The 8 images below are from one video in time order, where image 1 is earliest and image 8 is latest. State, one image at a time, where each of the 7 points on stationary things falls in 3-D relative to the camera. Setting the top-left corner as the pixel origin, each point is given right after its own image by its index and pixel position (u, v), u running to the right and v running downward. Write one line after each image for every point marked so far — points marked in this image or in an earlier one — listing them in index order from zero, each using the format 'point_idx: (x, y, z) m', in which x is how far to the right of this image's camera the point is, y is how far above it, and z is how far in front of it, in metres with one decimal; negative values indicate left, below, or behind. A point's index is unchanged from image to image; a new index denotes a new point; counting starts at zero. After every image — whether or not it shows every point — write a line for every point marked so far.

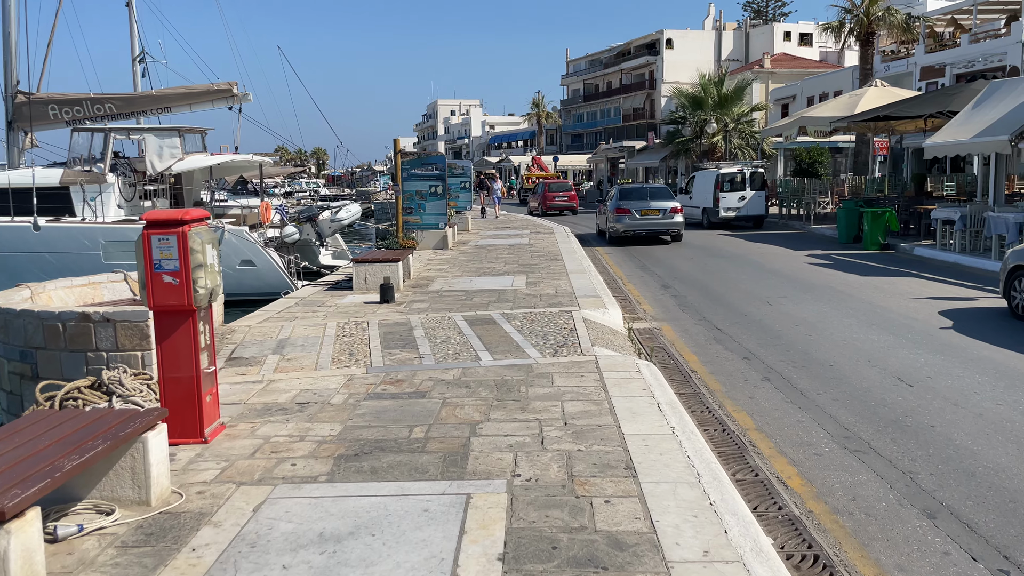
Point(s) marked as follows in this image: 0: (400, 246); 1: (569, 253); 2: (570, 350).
0: (-2.0, +0.8, +14.2) m
1: (+1.2, +0.7, +17.1) m
2: (+0.6, -0.6, +8.0) m
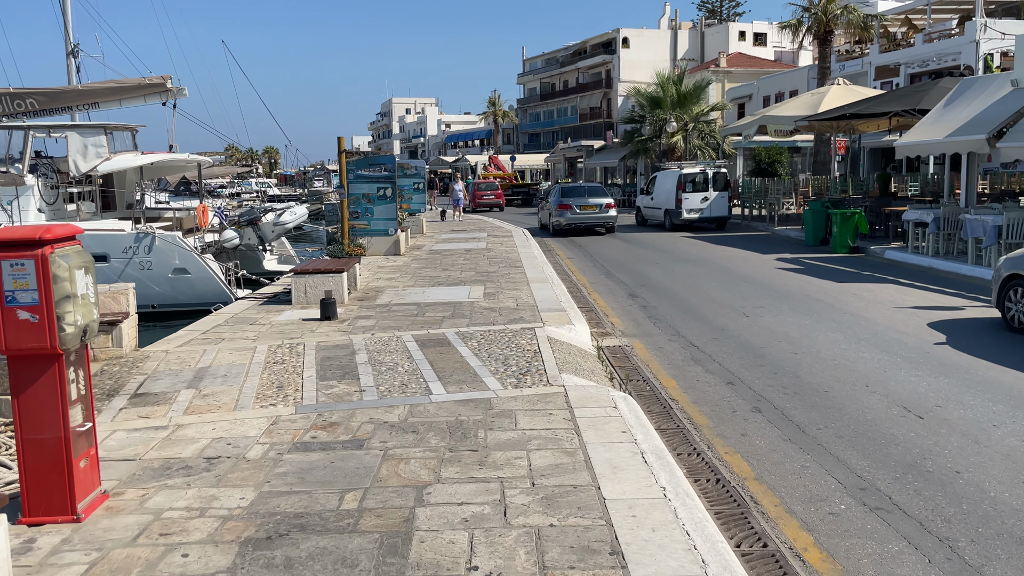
0: (-2.7, +0.6, +13.1) m
1: (+0.3, +0.6, +16.1) m
2: (+0.2, -0.8, +7.0) m
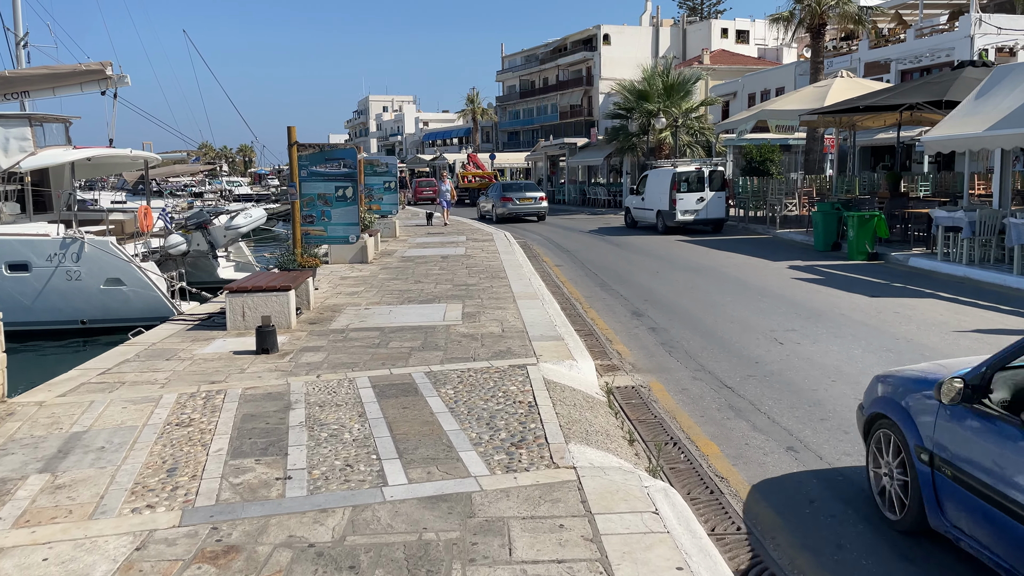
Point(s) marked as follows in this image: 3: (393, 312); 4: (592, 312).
0: (-2.9, +0.3, +11.0) m
1: (0.0, +0.3, +14.1) m
2: (+0.1, -1.0, +5.0) m
3: (-1.5, -0.3, +10.3) m
4: (+1.1, -0.3, +11.2) m
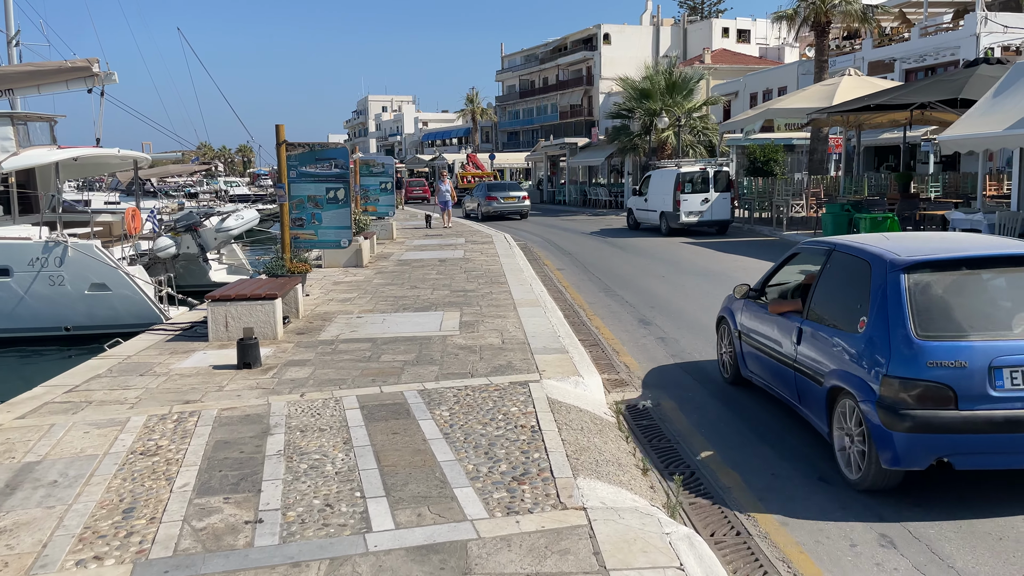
0: (-2.9, +0.2, +10.4) m
1: (0.0, +0.3, +13.6) m
2: (+0.1, -1.1, +4.5) m
3: (-1.5, -0.4, +9.7) m
4: (+1.1, -0.4, +10.7) m
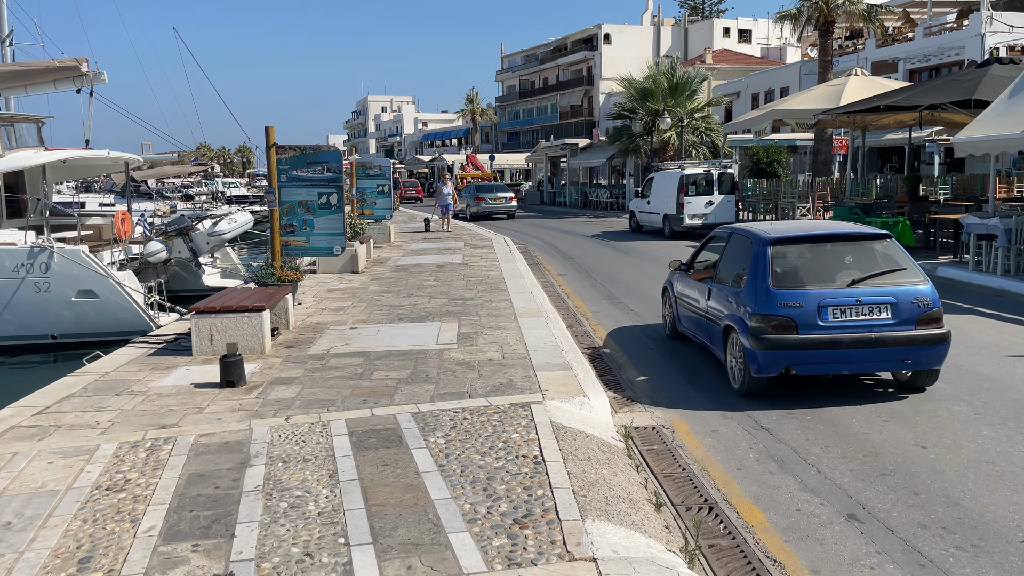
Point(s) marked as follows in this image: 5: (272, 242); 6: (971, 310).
0: (-2.9, +0.1, +10.0) m
1: (0.0, +0.1, +13.1) m
2: (+0.1, -1.2, +4.0) m
3: (-1.5, -0.5, +9.3) m
4: (+1.1, -0.5, +10.2) m
5: (-3.0, +0.6, +10.2) m
6: (+6.4, -0.3, +11.2) m
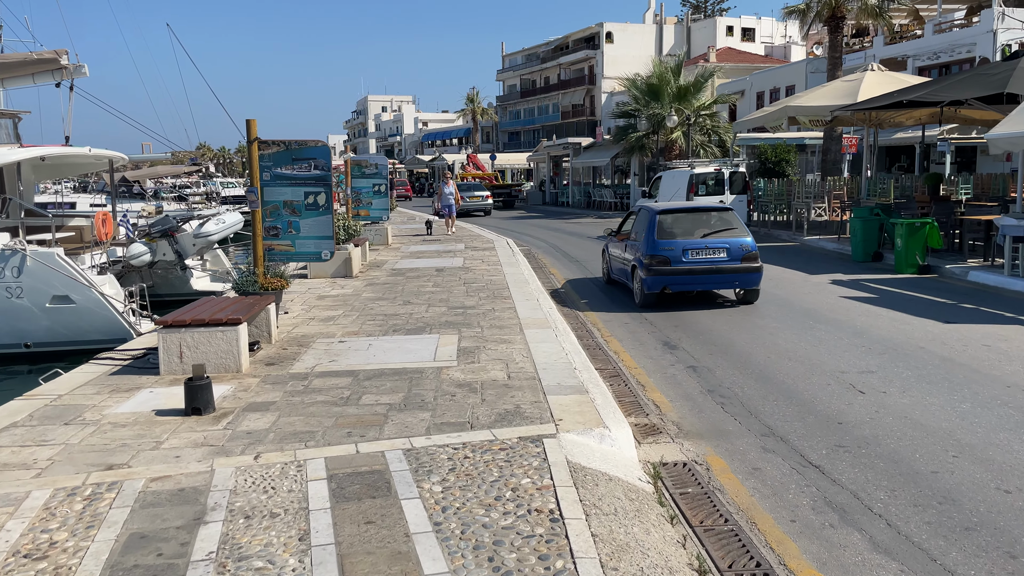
0: (-2.8, 0.0, +9.1) m
1: (+0.1, 0.0, +12.2) m
2: (+0.2, -1.3, +3.1) m
3: (-1.4, -0.6, +8.4) m
4: (+1.2, -0.6, +9.3) m
5: (-3.0, +0.5, +9.3) m
6: (+6.4, -0.4, +10.3) m
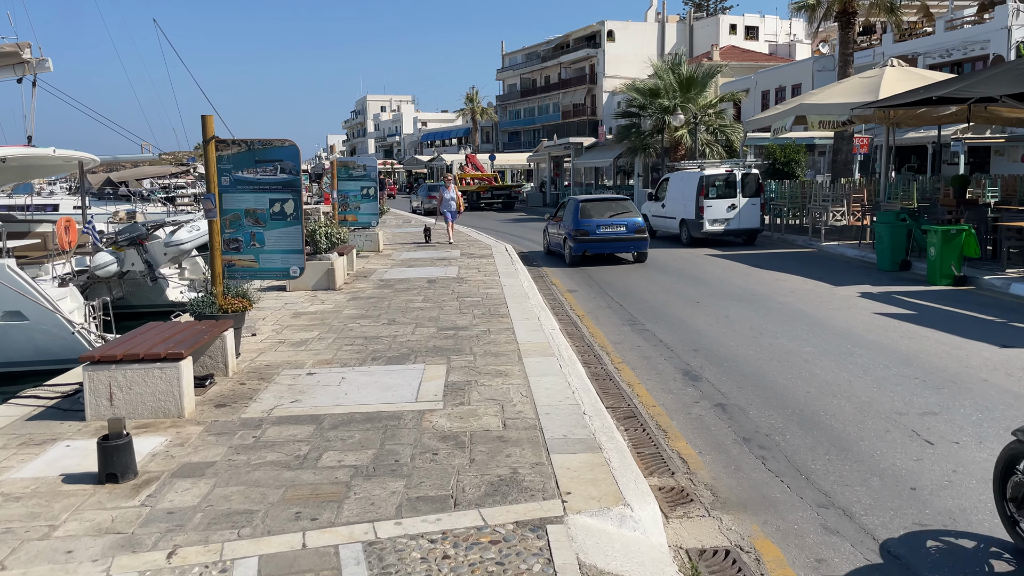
0: (-2.9, -0.2, +7.9) m
1: (+0.1, -0.2, +11.0) m
2: (+0.2, -1.5, +1.9) m
3: (-1.5, -0.8, +7.2) m
4: (+1.2, -0.9, +8.1) m
5: (-3.0, +0.3, +8.1) m
6: (+6.4, -0.6, +9.1) m
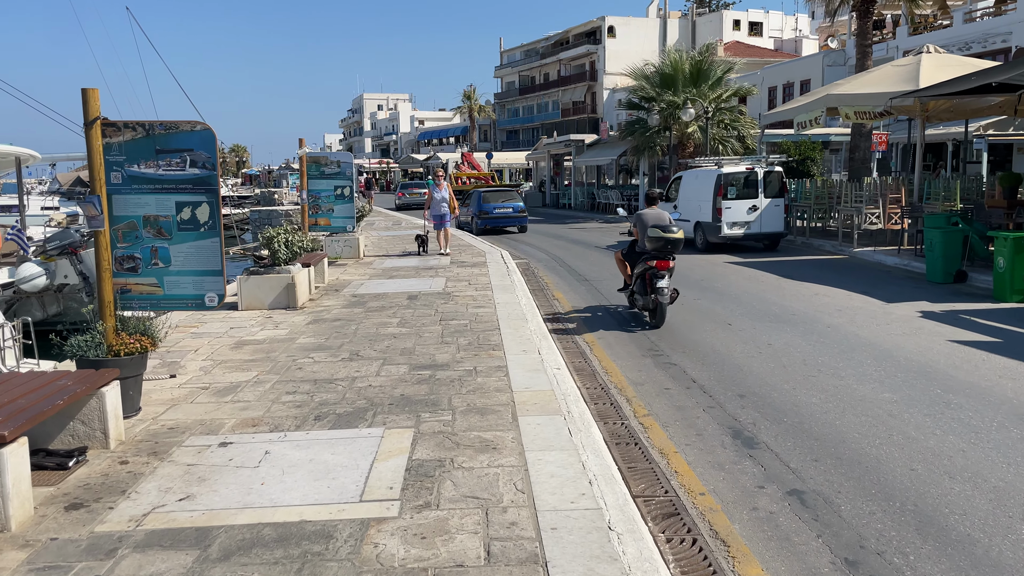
0: (-2.9, -0.4, +5.8) m
1: (0.0, -0.4, +9.0) m
2: (+0.1, -1.8, -0.2) m
3: (-1.5, -1.1, +5.1) m
4: (+1.1, -1.1, +6.0) m
5: (-3.1, 0.0, +6.0) m
6: (+6.3, -0.9, +7.1) m
